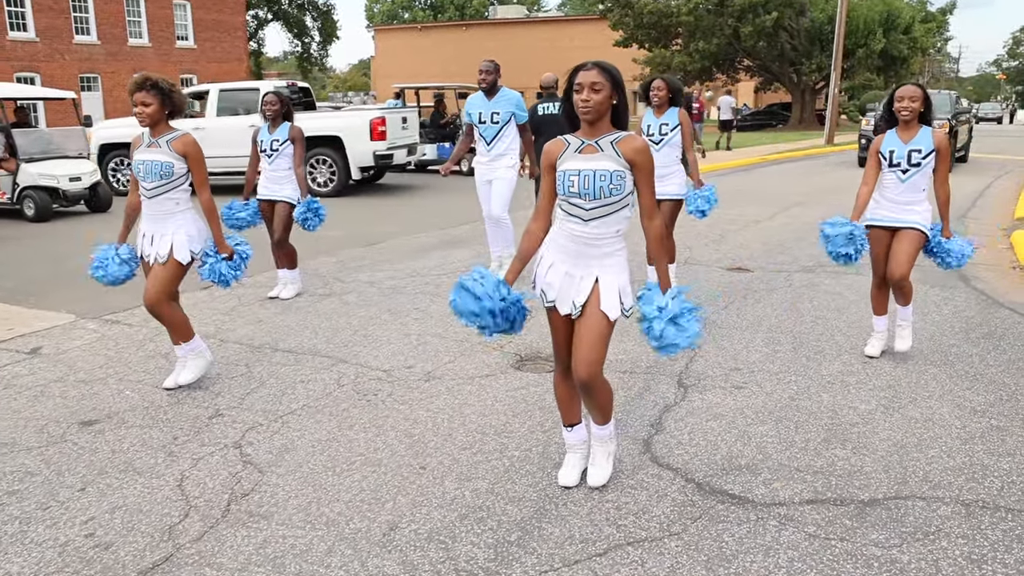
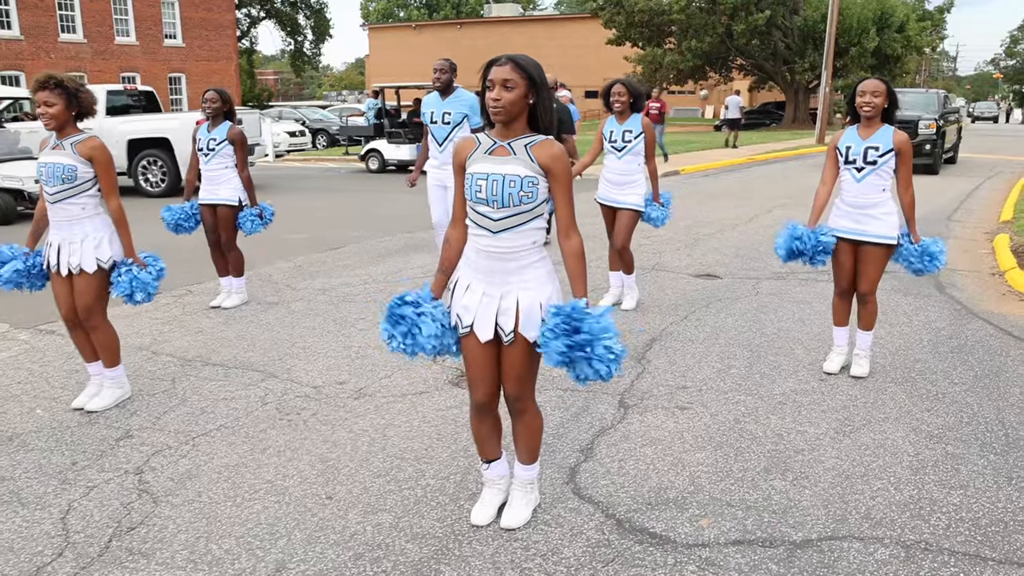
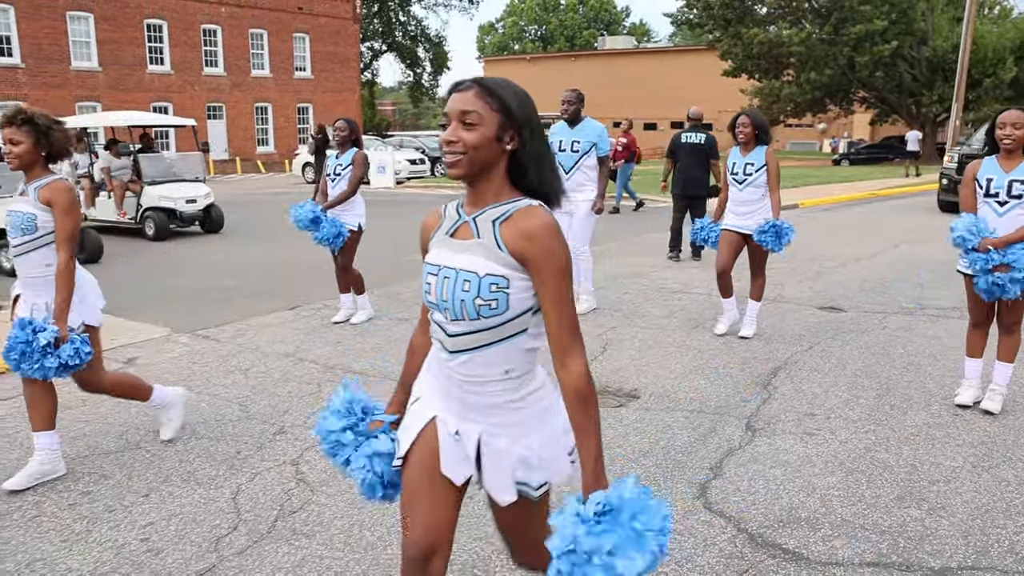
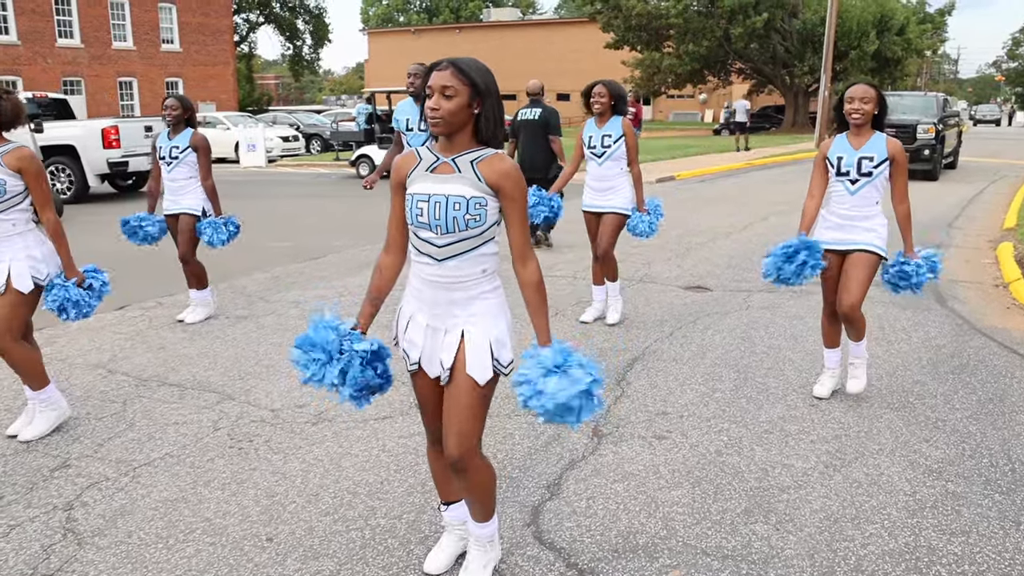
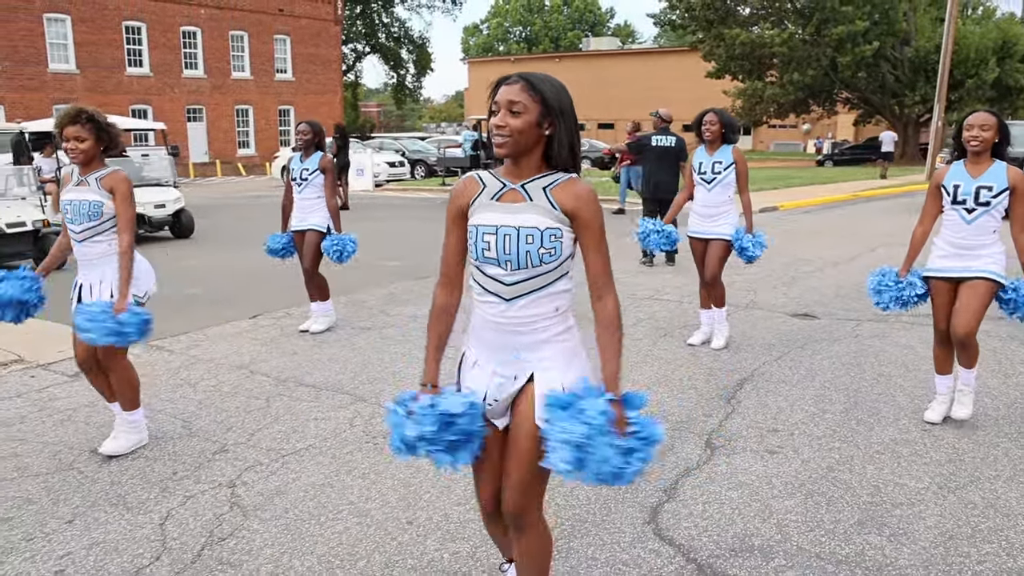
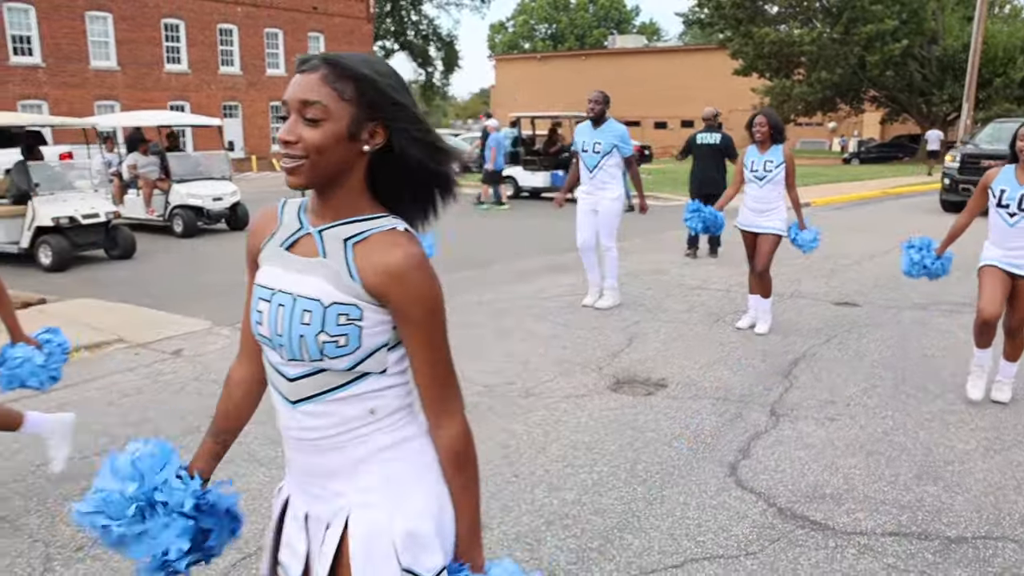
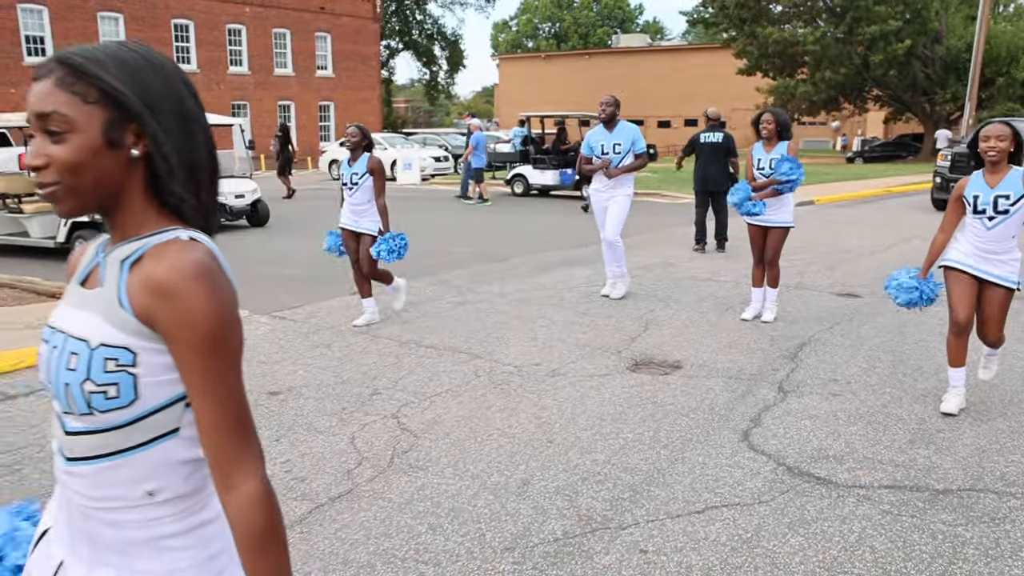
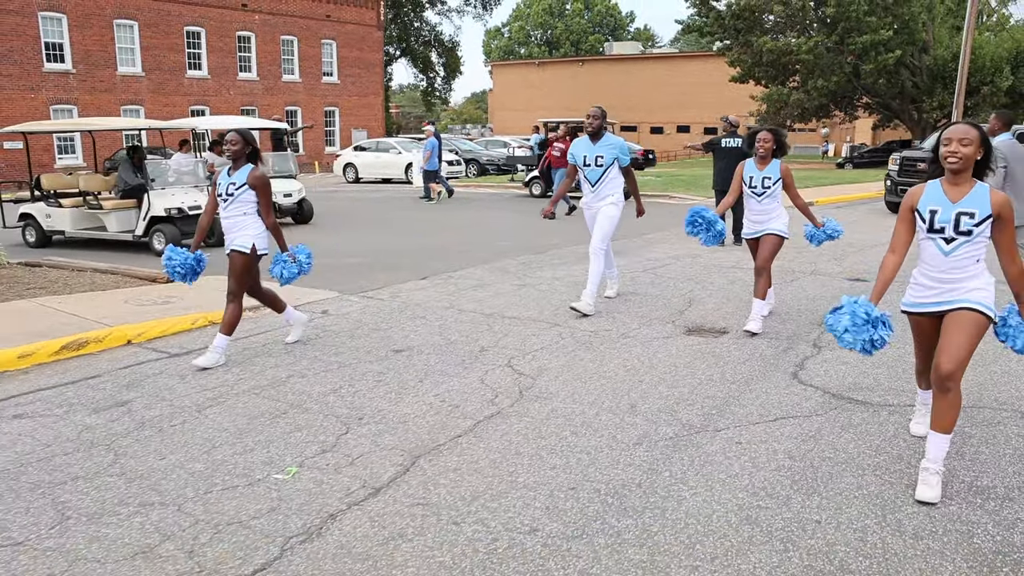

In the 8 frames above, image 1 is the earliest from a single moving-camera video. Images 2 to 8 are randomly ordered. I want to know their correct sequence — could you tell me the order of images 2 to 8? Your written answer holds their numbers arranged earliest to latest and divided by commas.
2, 4, 5, 3, 6, 7, 8
